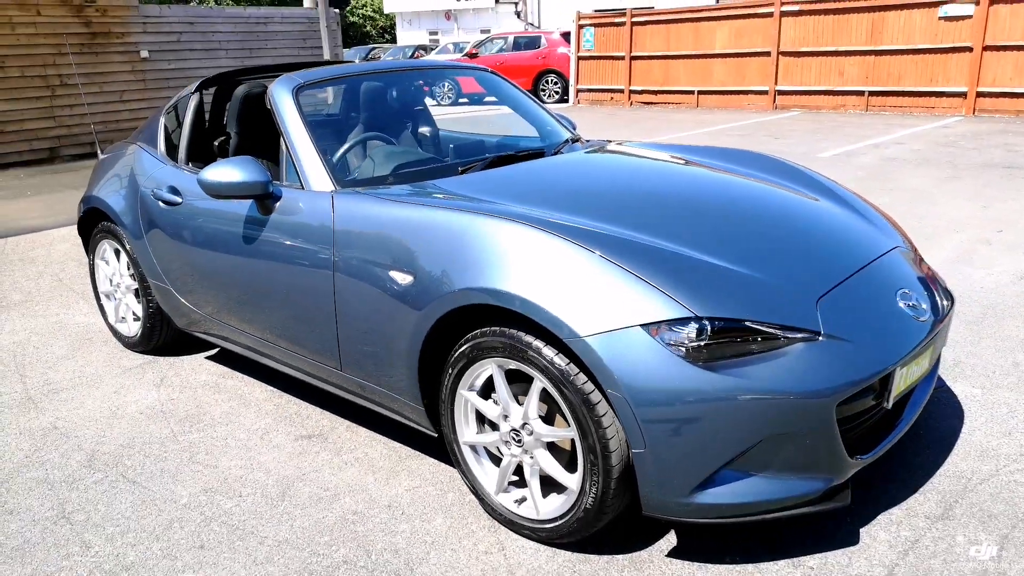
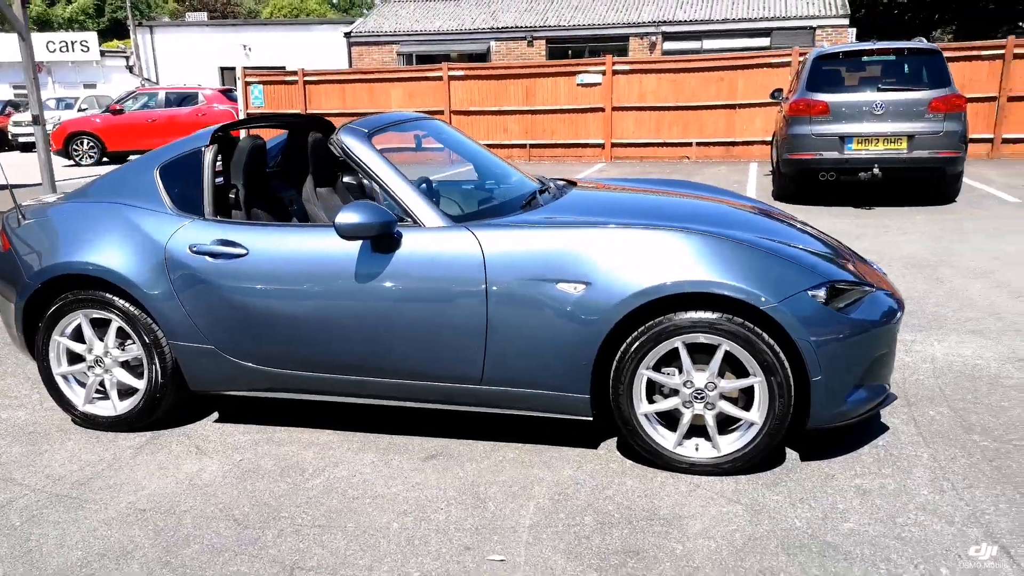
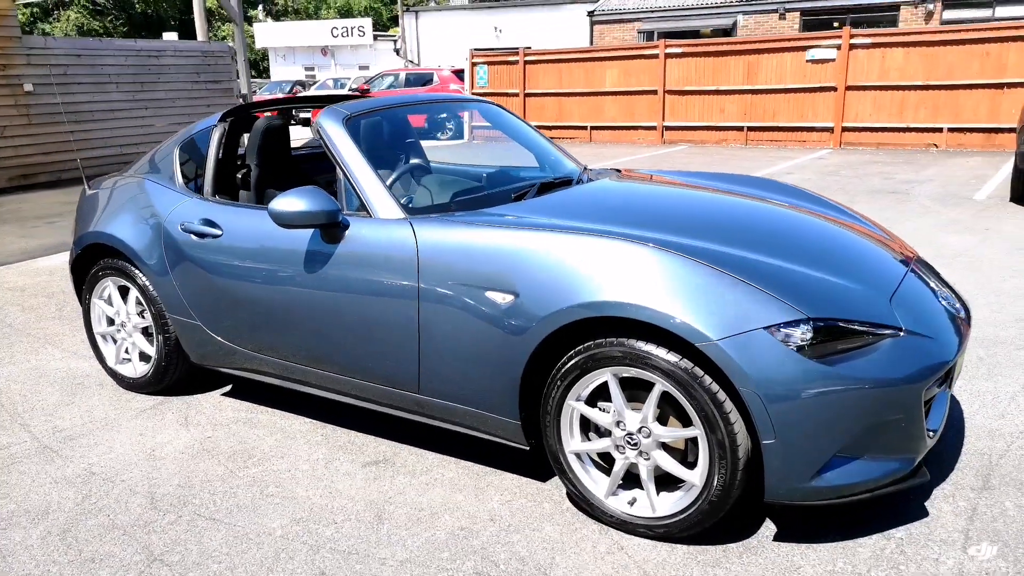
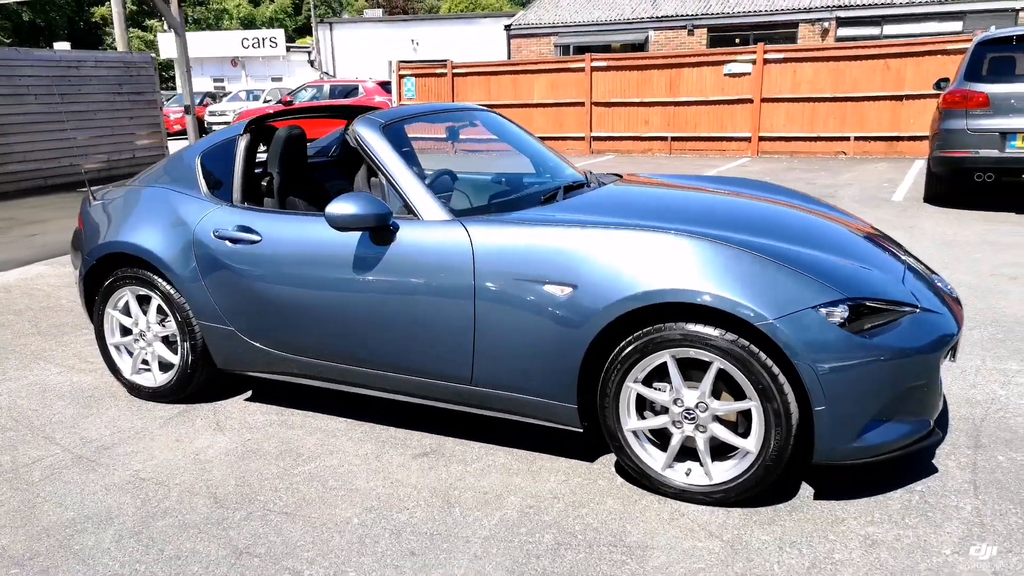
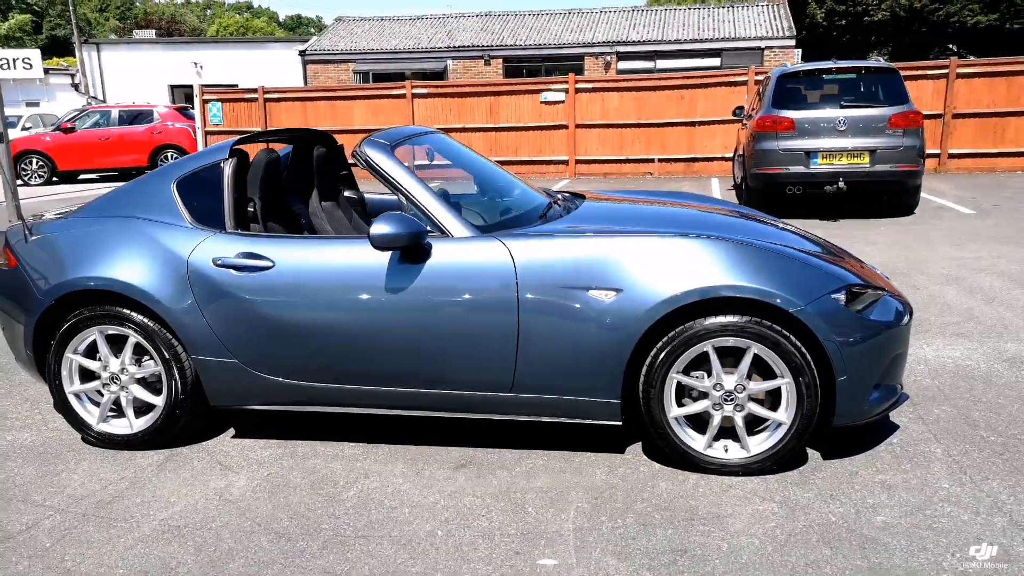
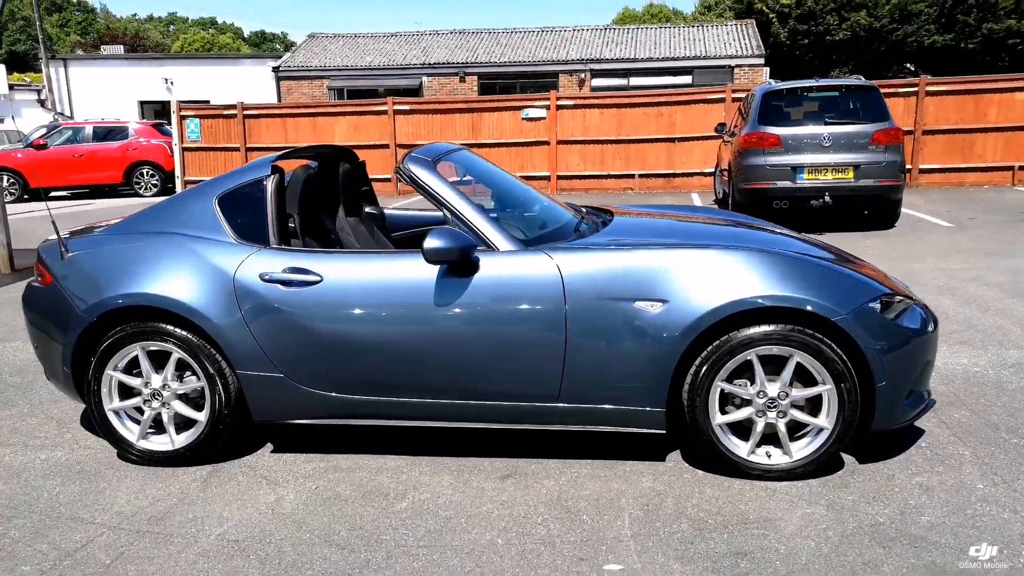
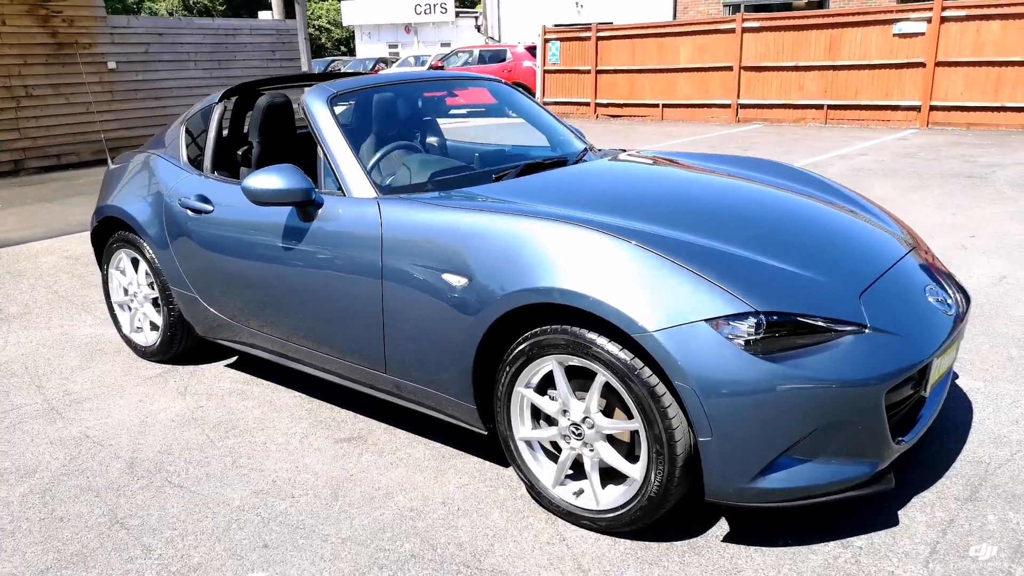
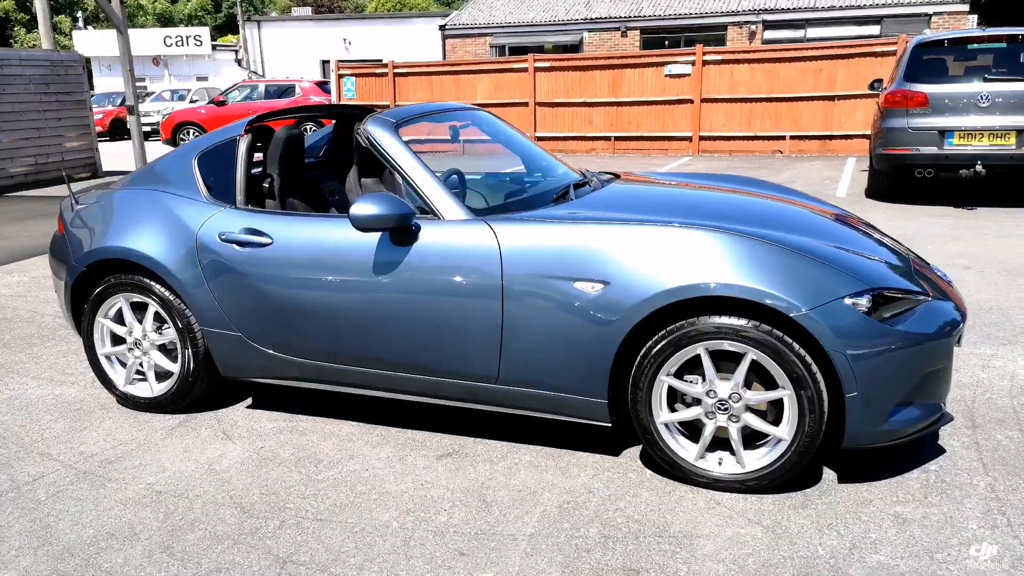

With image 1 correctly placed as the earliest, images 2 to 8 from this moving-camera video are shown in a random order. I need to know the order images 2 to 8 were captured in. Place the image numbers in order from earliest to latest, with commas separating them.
7, 3, 4, 8, 2, 5, 6
